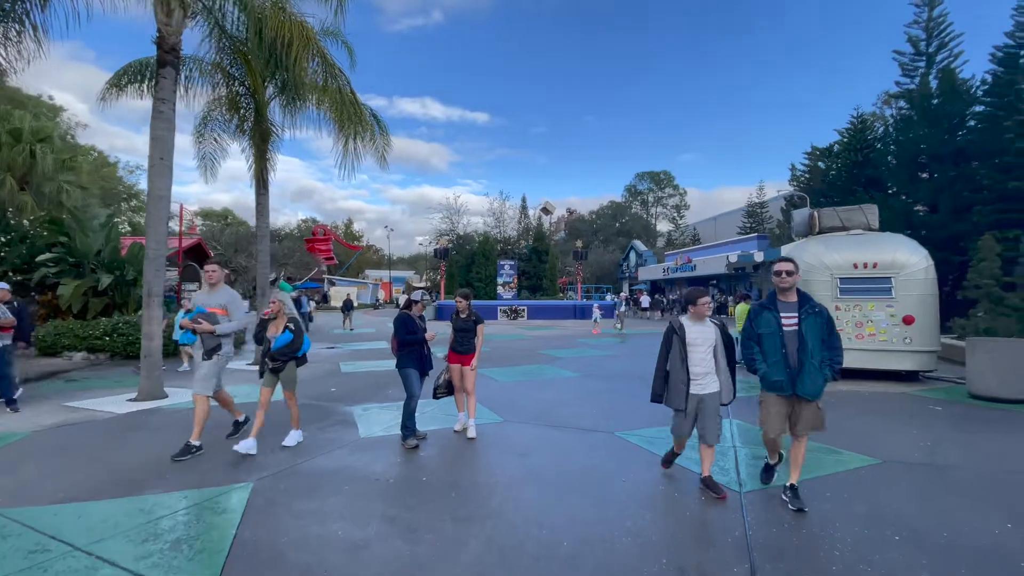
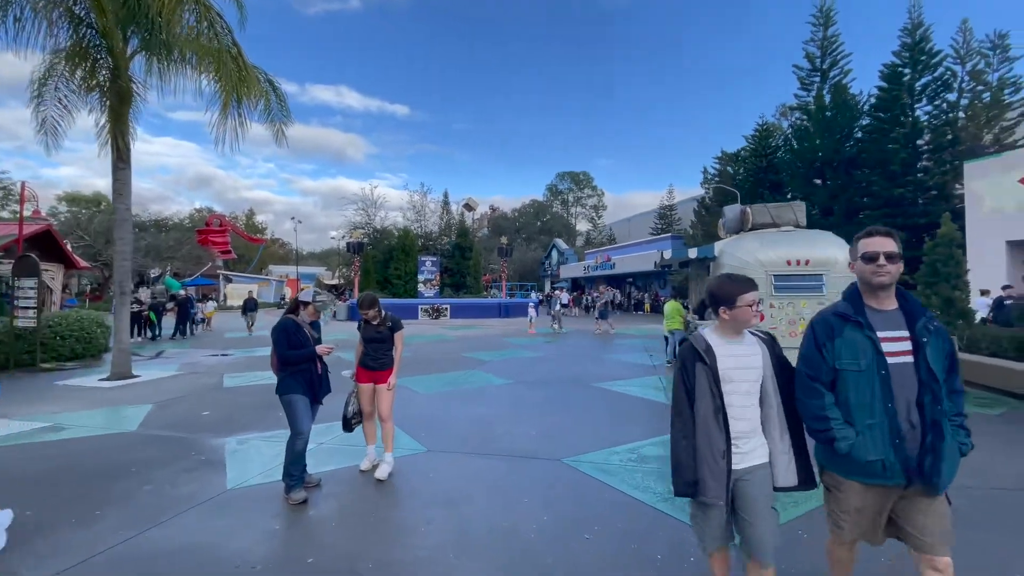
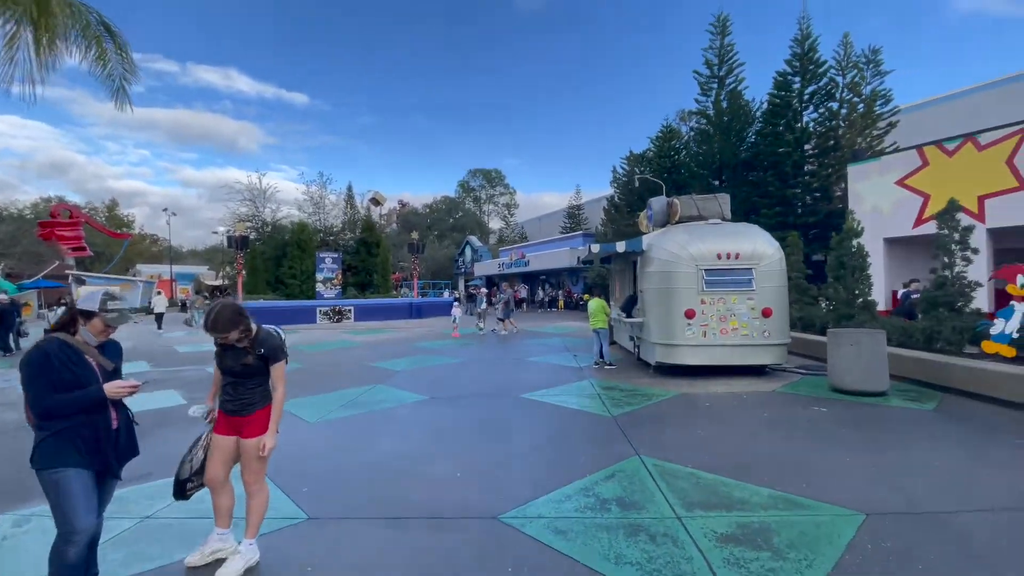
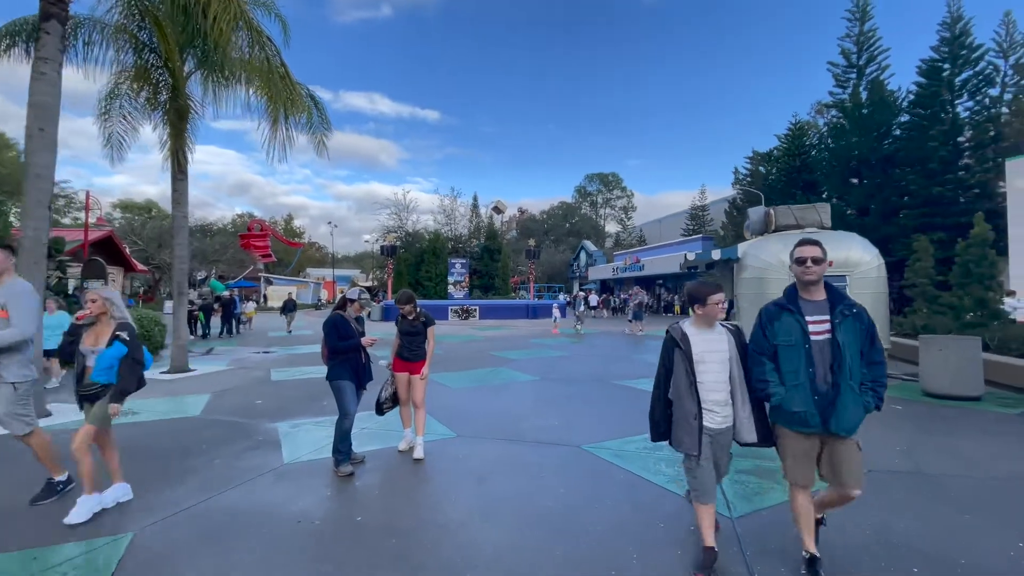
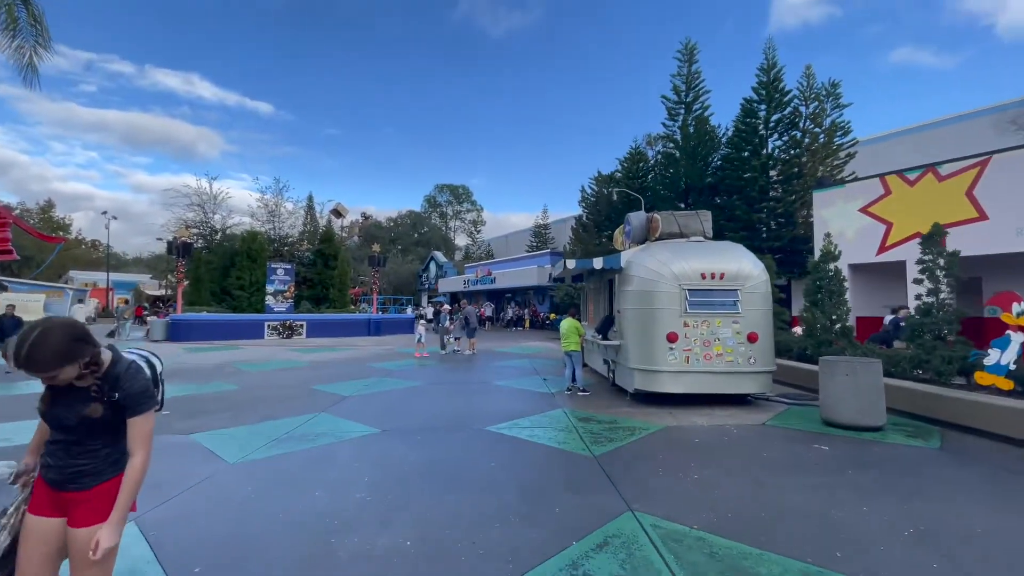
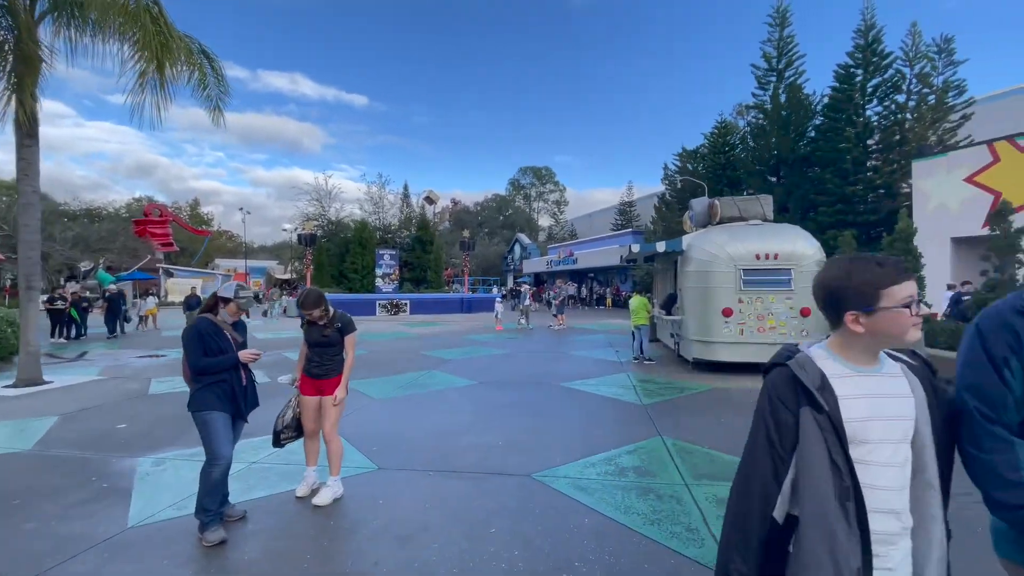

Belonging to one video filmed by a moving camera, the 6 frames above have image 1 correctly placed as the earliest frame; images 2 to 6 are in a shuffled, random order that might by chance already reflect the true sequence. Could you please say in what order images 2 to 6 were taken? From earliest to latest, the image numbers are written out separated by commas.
4, 2, 6, 3, 5
